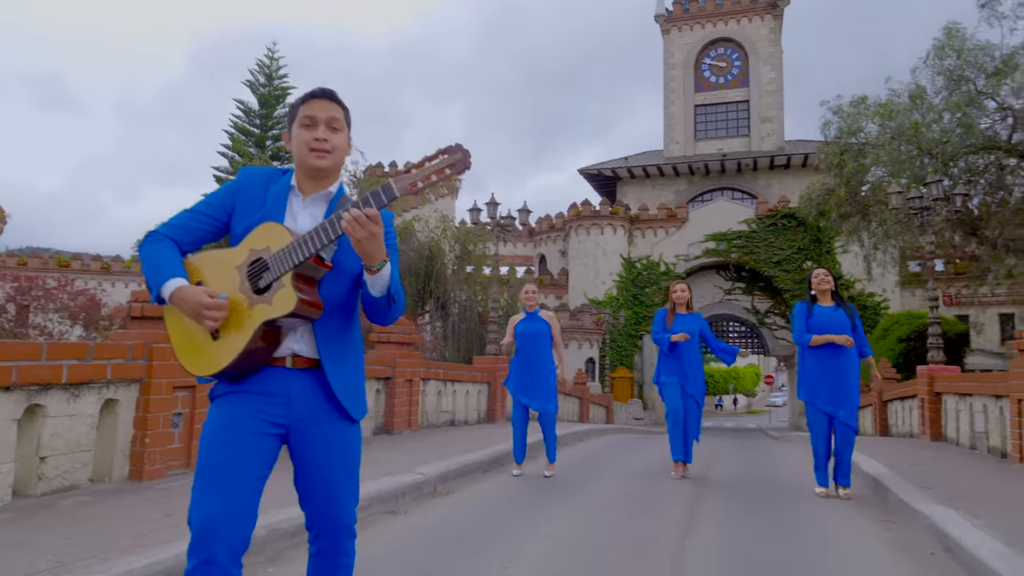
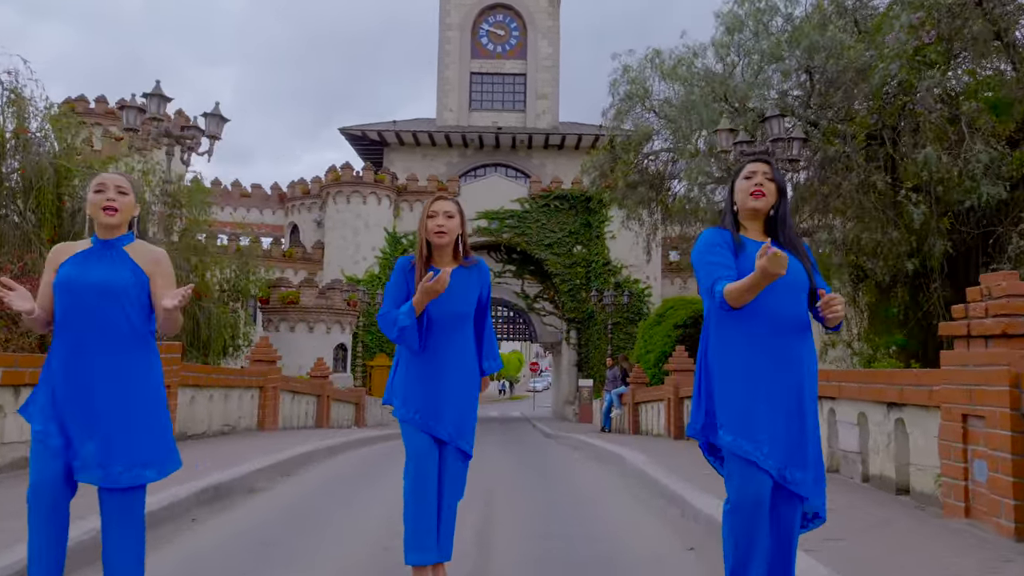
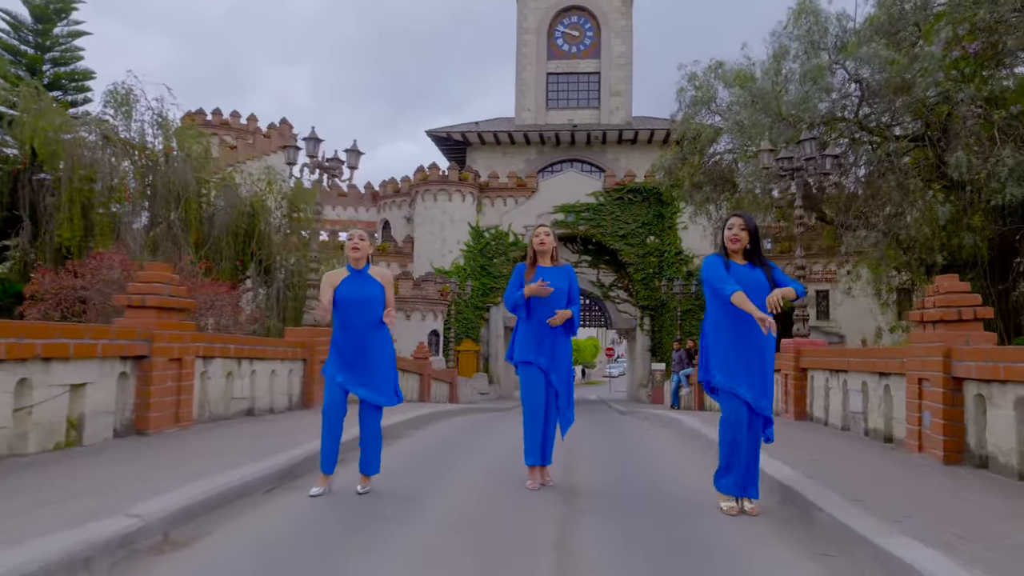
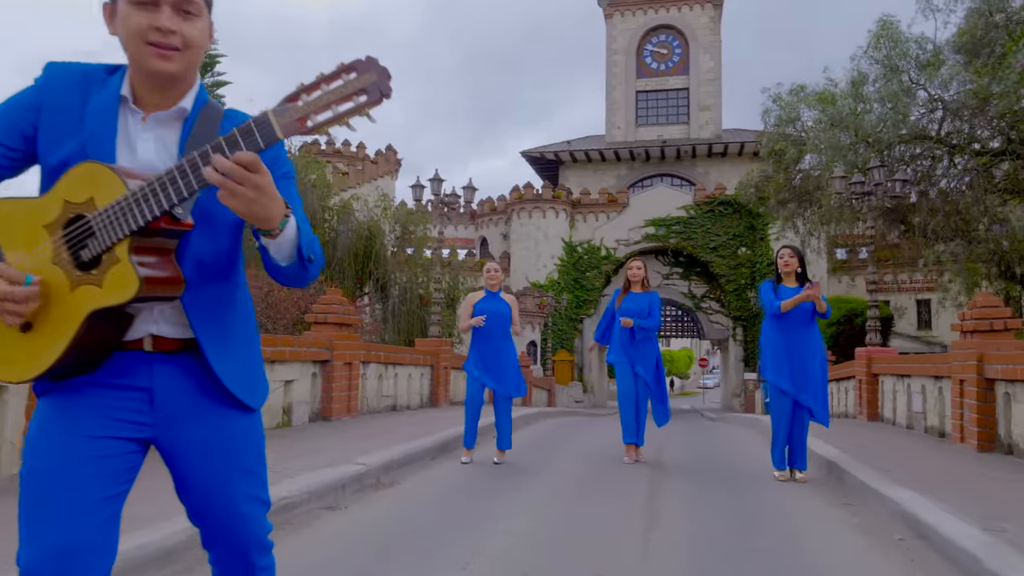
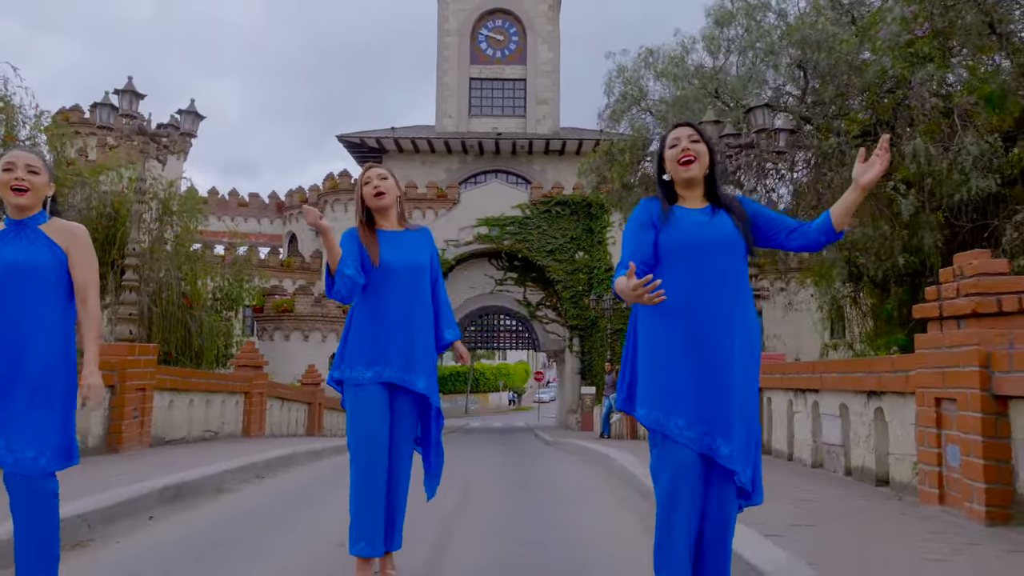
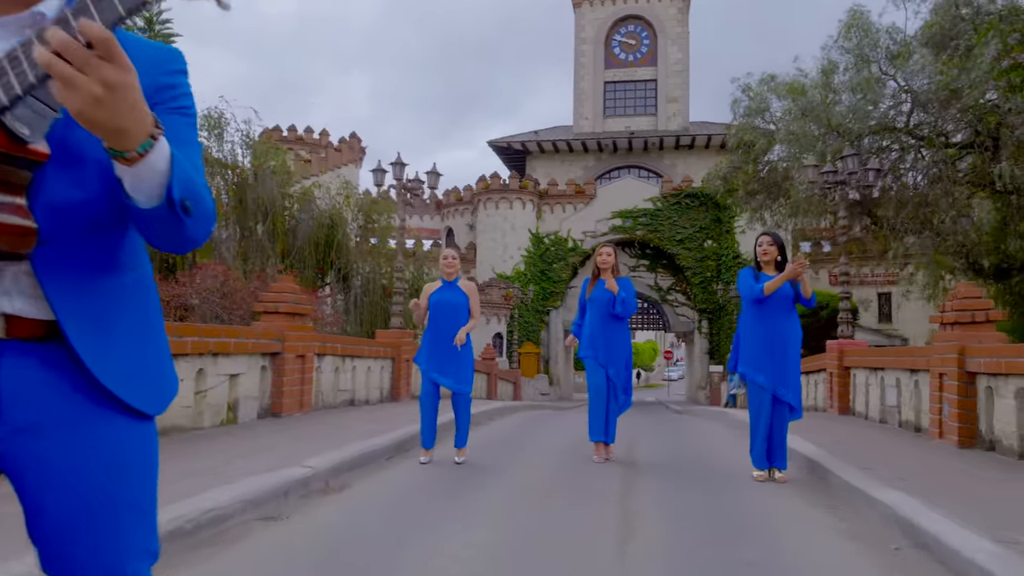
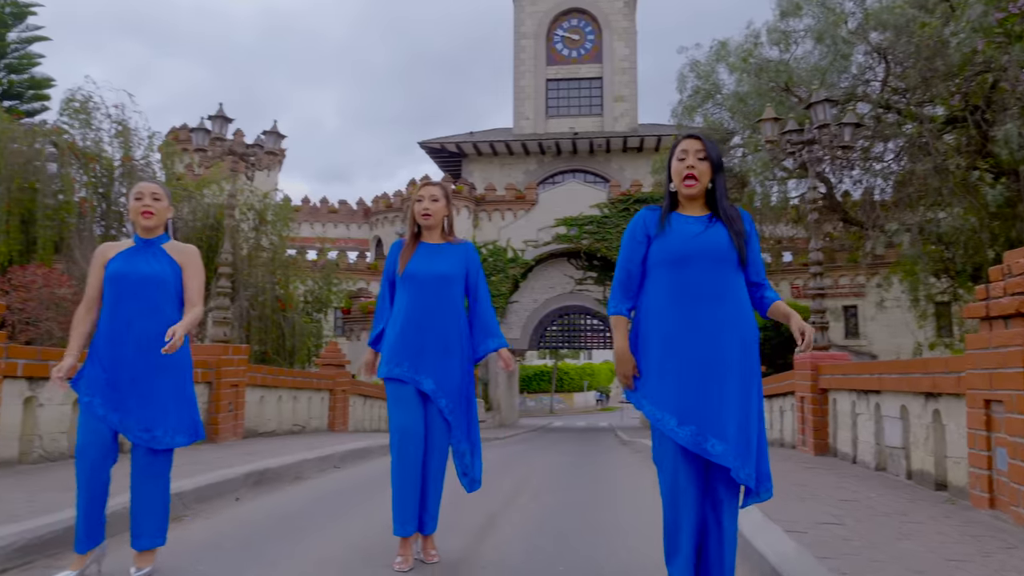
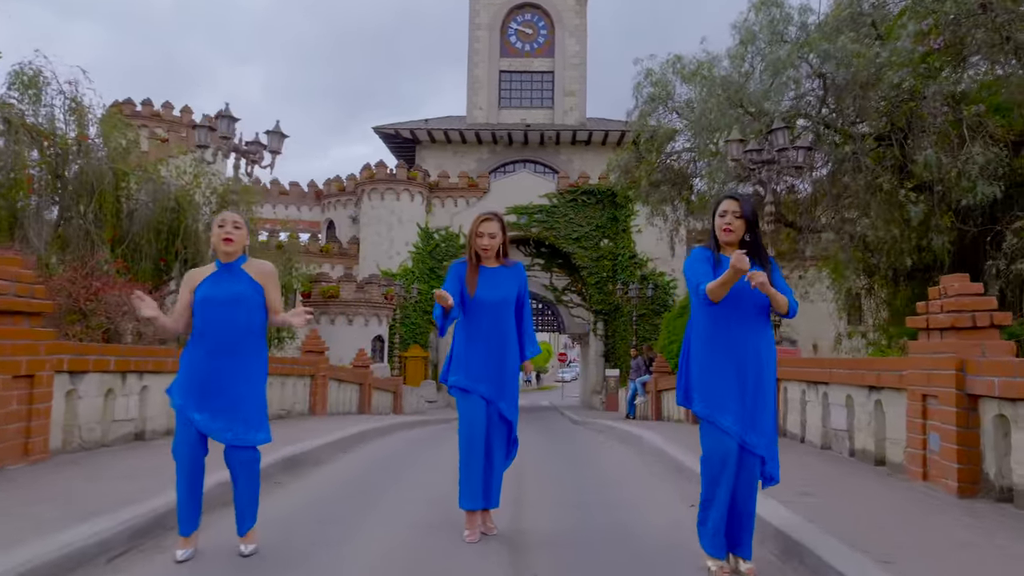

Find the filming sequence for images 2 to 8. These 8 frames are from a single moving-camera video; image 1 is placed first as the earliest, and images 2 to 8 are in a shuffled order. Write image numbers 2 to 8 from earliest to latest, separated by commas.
4, 6, 3, 8, 2, 5, 7
